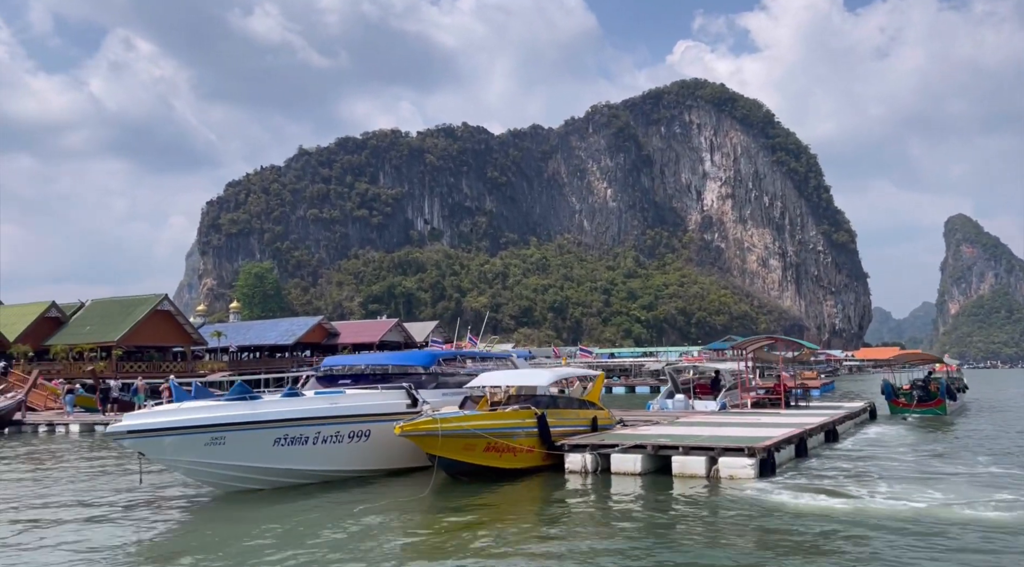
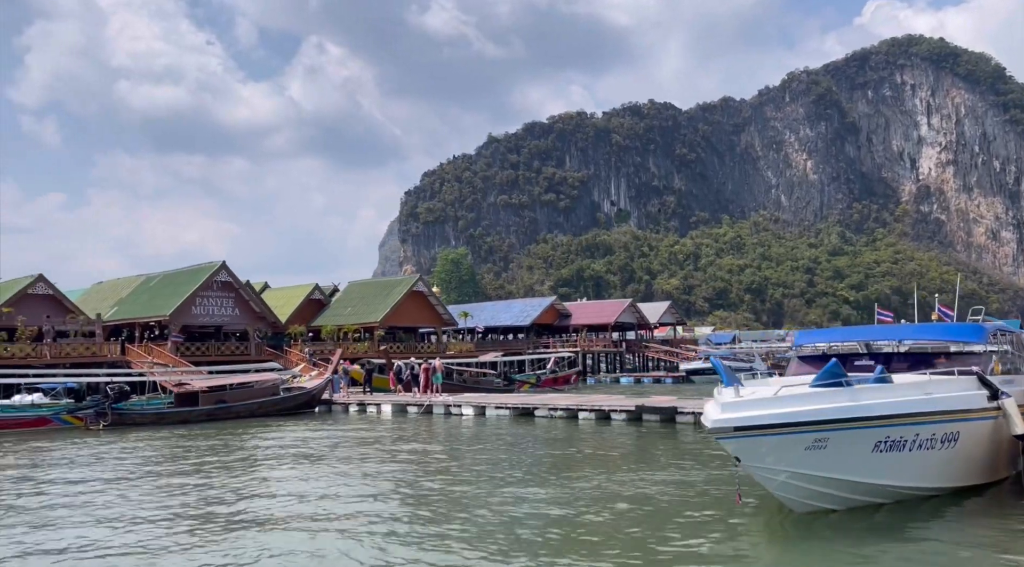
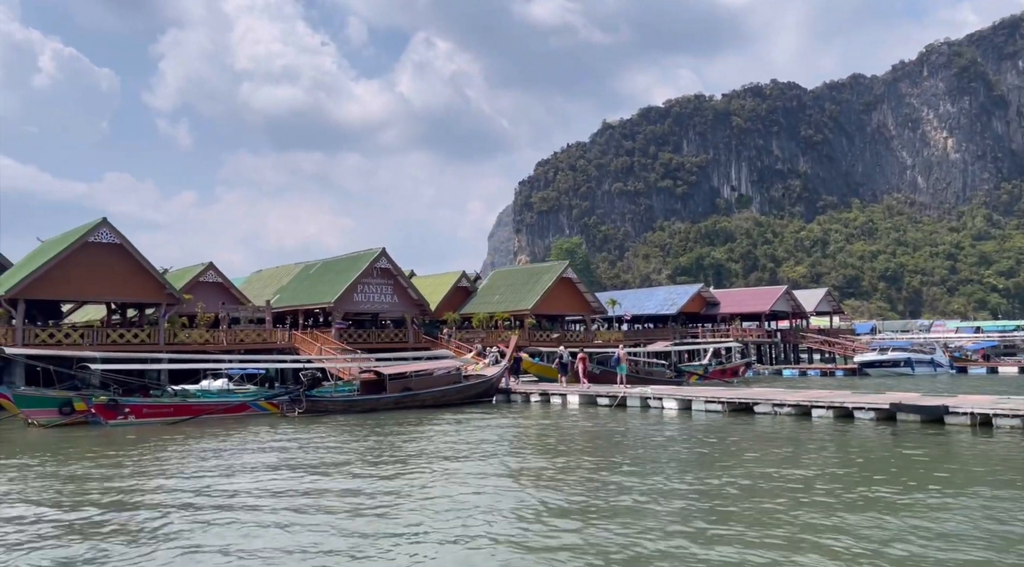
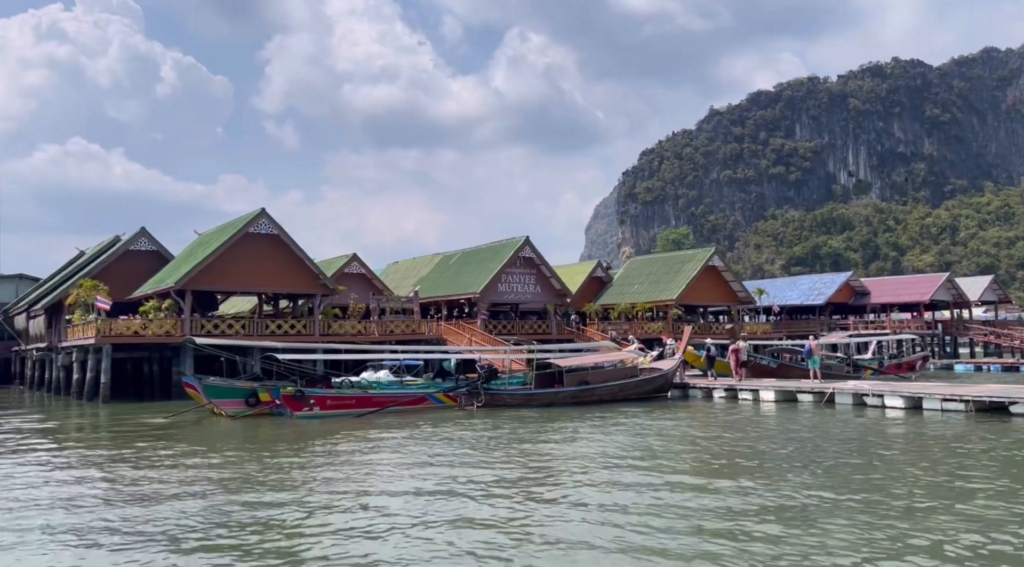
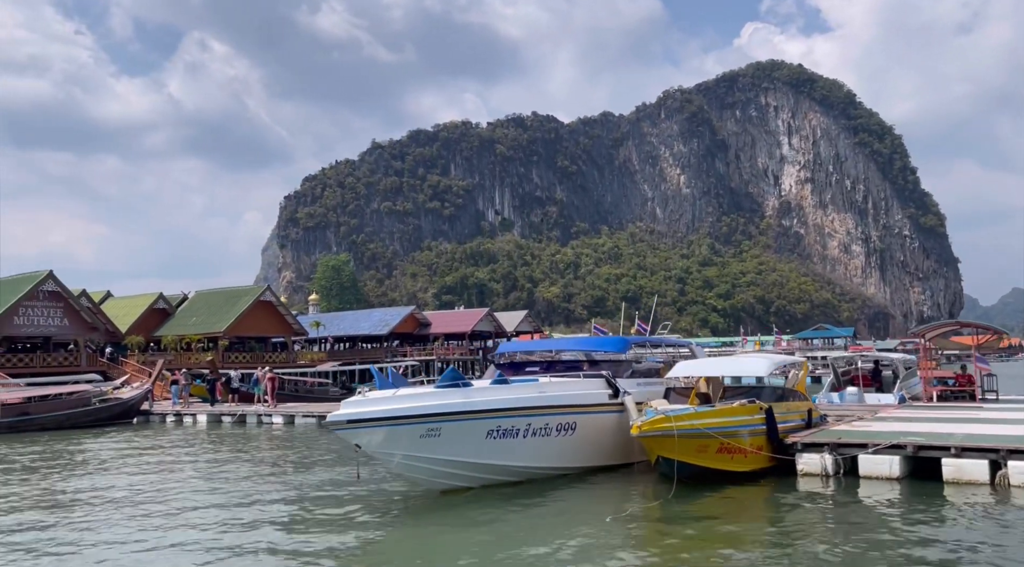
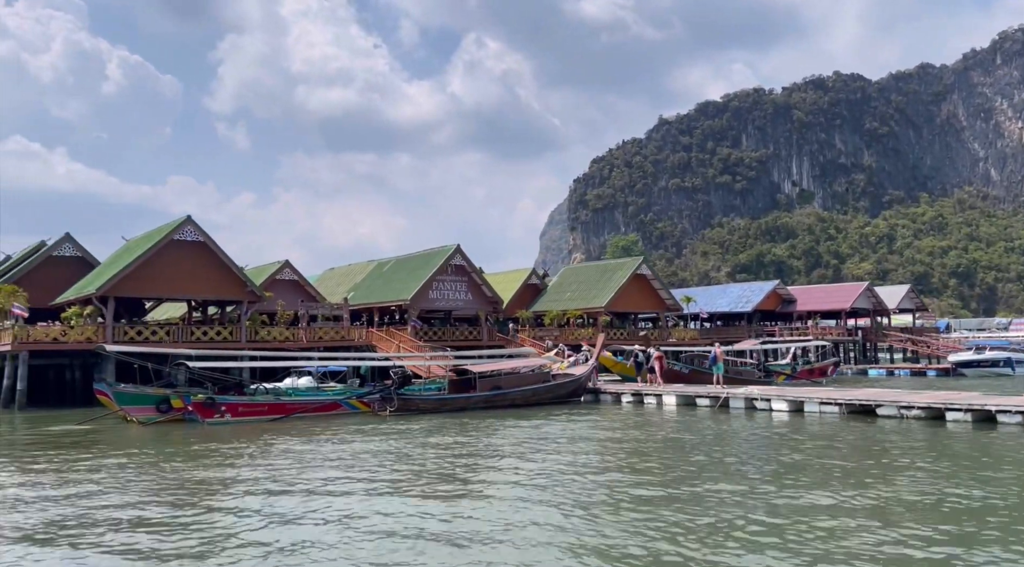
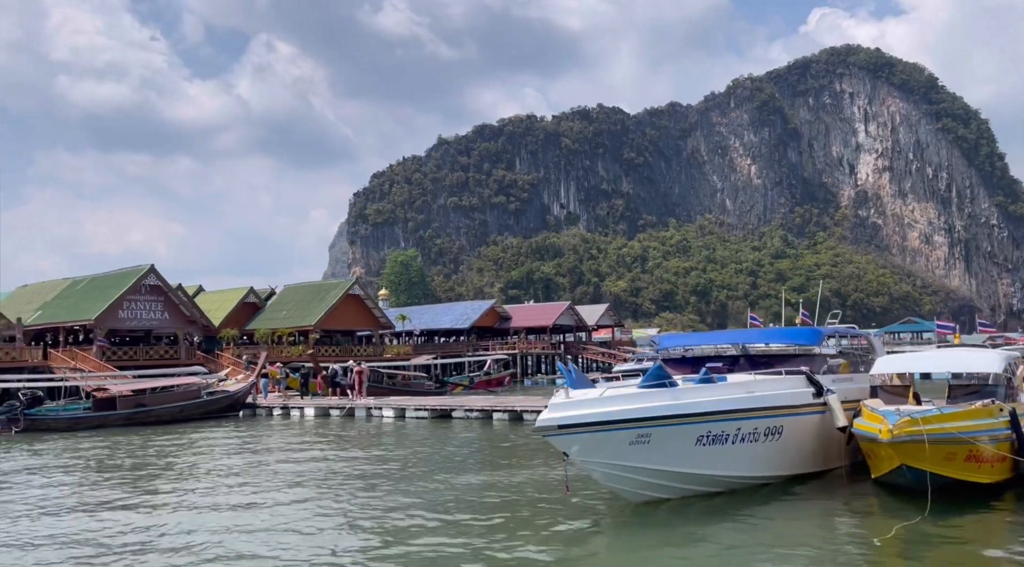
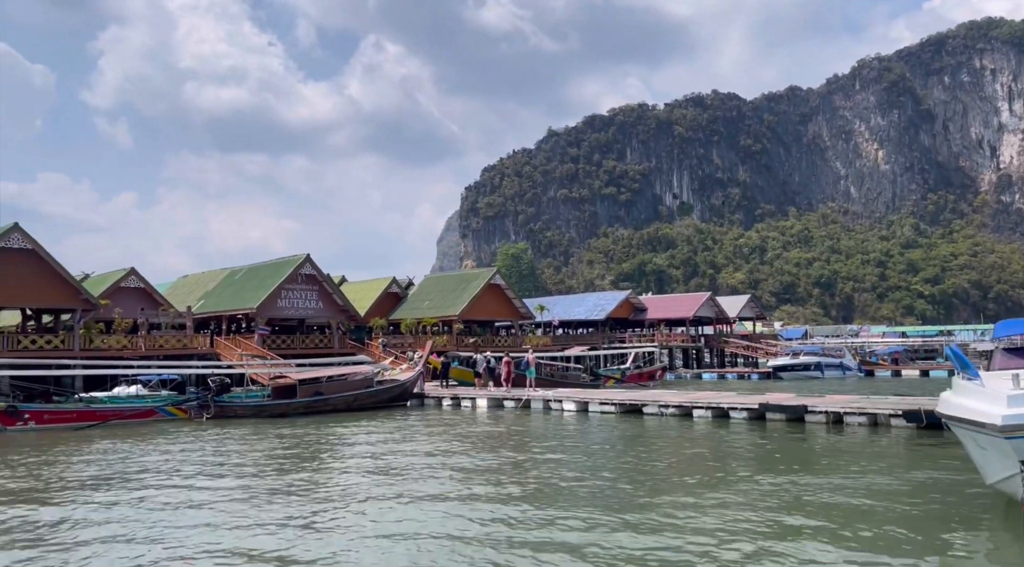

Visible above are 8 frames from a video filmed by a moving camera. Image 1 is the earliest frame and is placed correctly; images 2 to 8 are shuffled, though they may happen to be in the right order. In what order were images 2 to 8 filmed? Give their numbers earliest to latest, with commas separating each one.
5, 7, 2, 8, 3, 6, 4
